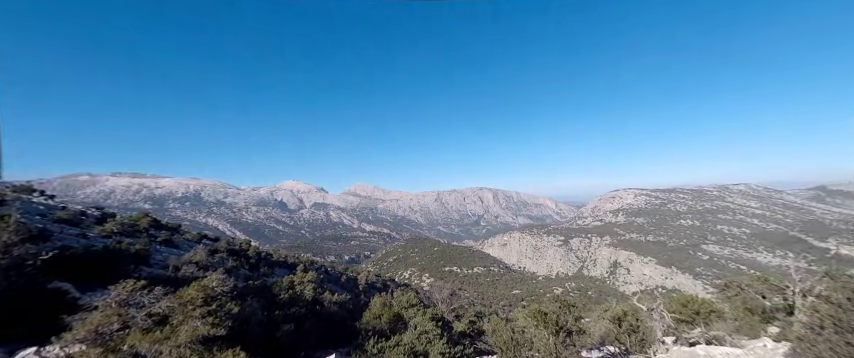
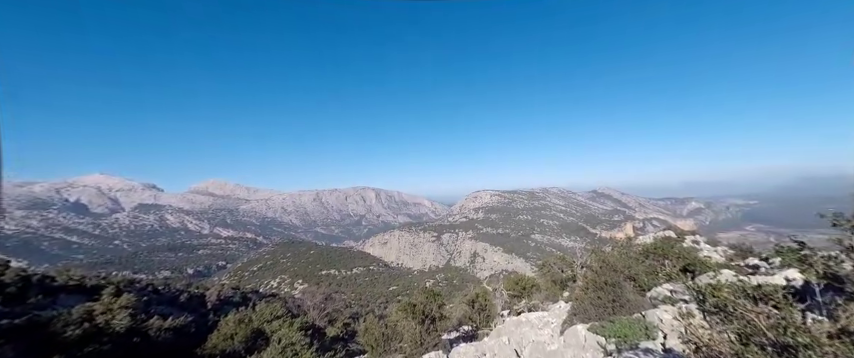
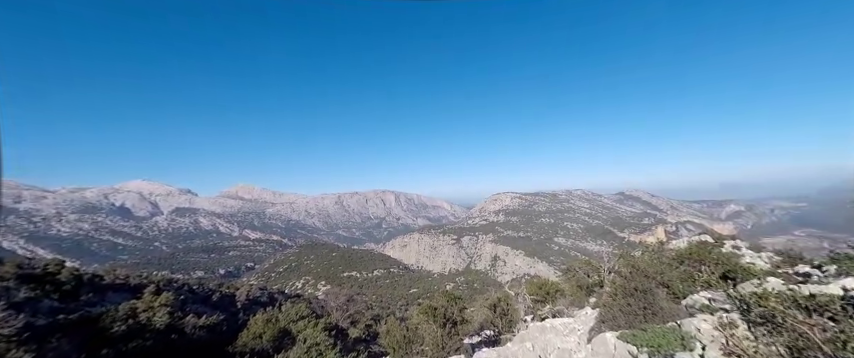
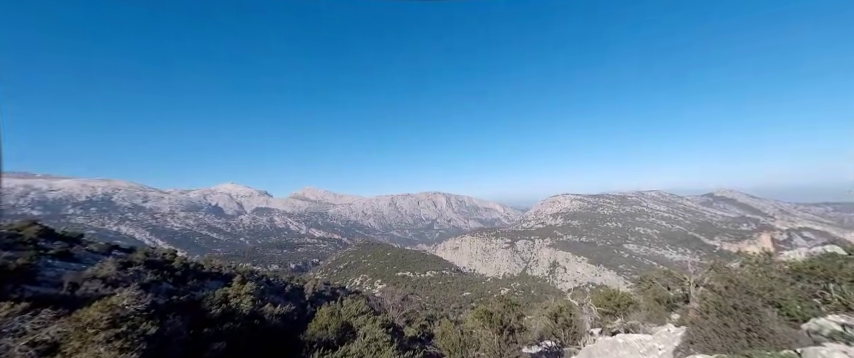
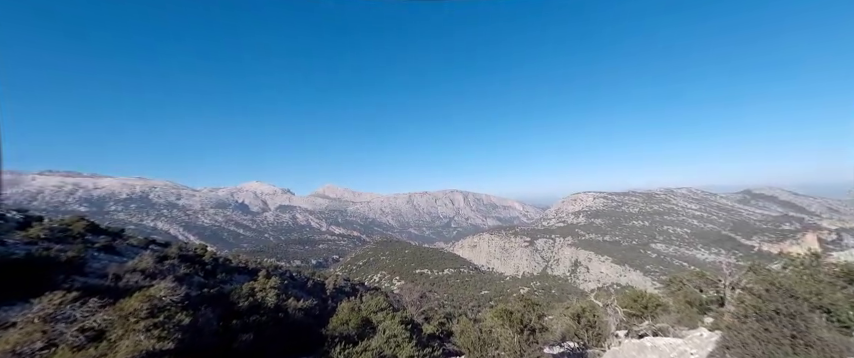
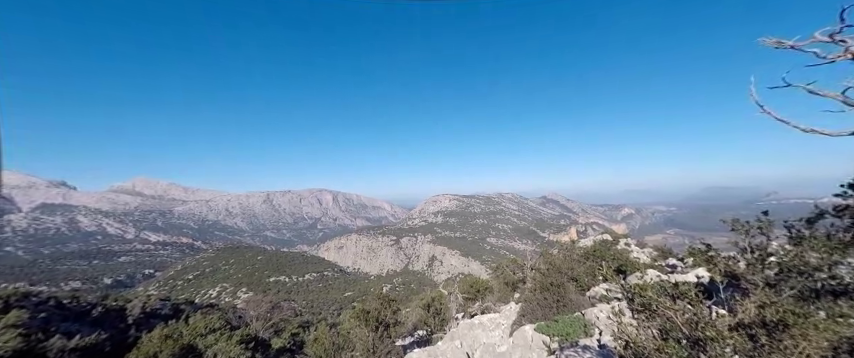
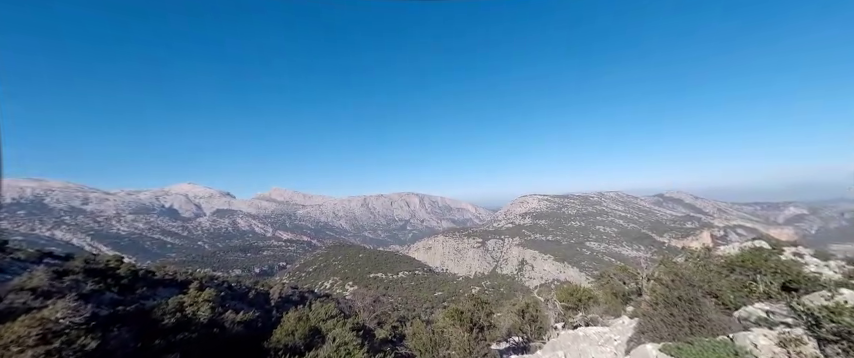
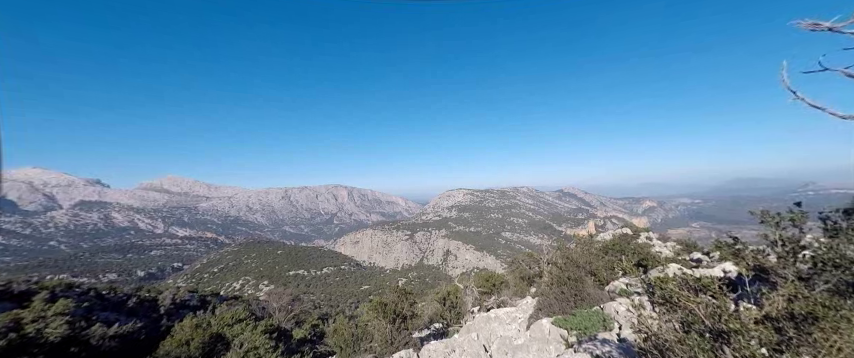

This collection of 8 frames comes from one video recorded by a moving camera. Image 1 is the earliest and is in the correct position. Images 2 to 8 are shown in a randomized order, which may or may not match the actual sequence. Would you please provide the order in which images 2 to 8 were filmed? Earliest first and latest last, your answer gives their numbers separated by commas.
5, 4, 7, 3, 2, 8, 6
